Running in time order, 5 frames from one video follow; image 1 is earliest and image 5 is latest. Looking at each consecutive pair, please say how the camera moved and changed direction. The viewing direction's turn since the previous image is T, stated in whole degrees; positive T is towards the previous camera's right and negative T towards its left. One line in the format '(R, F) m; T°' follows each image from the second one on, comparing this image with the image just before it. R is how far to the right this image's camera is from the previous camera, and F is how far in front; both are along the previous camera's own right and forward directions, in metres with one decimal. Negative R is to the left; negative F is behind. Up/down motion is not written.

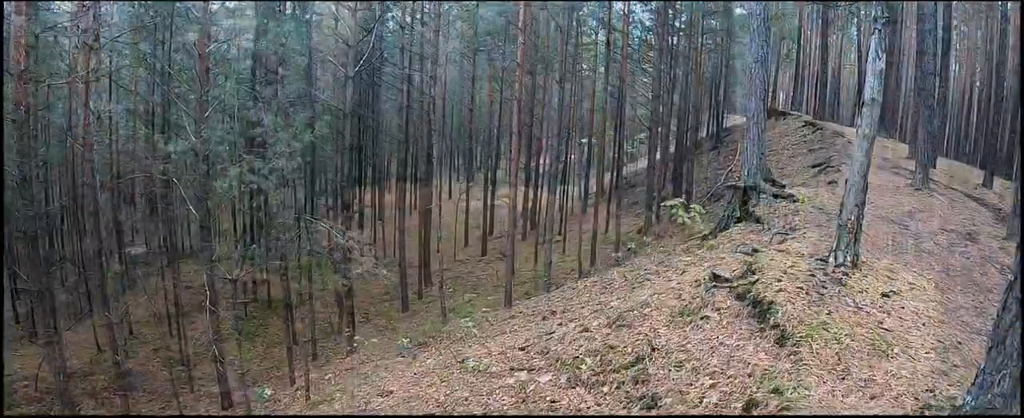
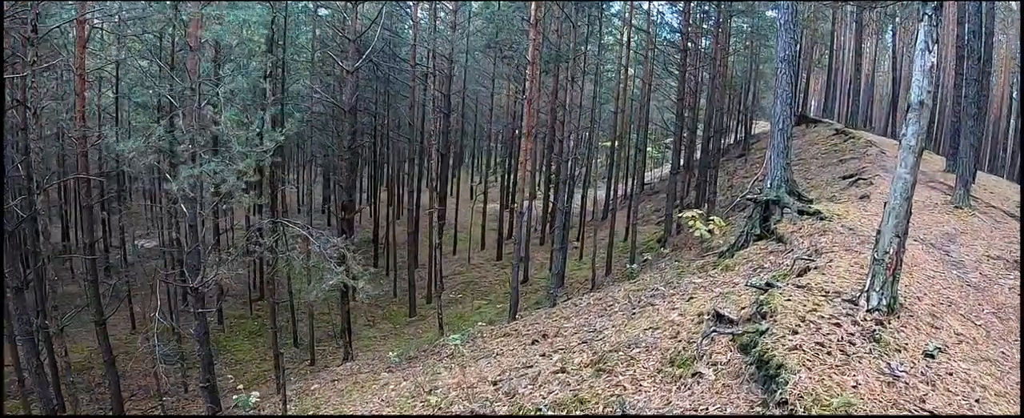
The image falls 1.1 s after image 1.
(+0.3, +0.6) m; -2°
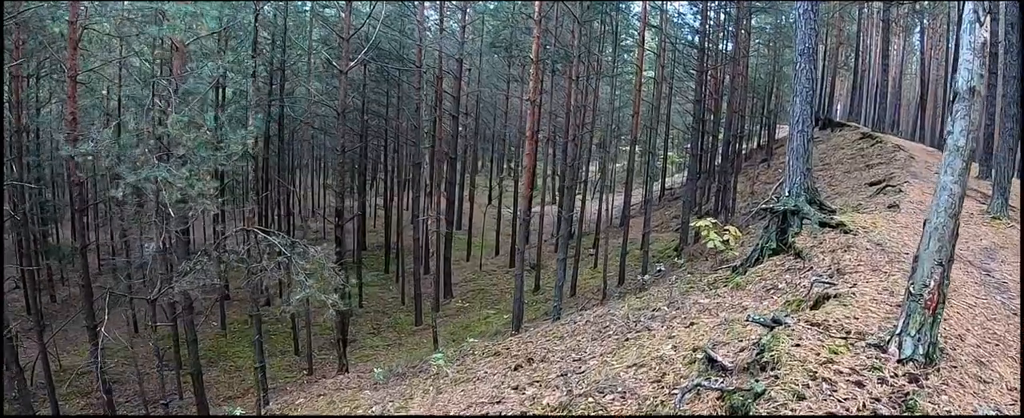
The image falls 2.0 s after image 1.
(+0.3, +0.5) m; -2°
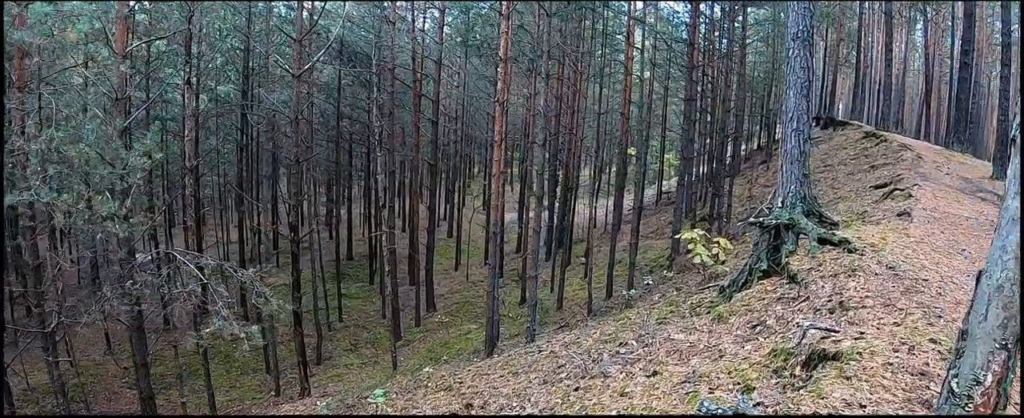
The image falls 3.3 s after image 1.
(+0.5, +0.9) m; 0°
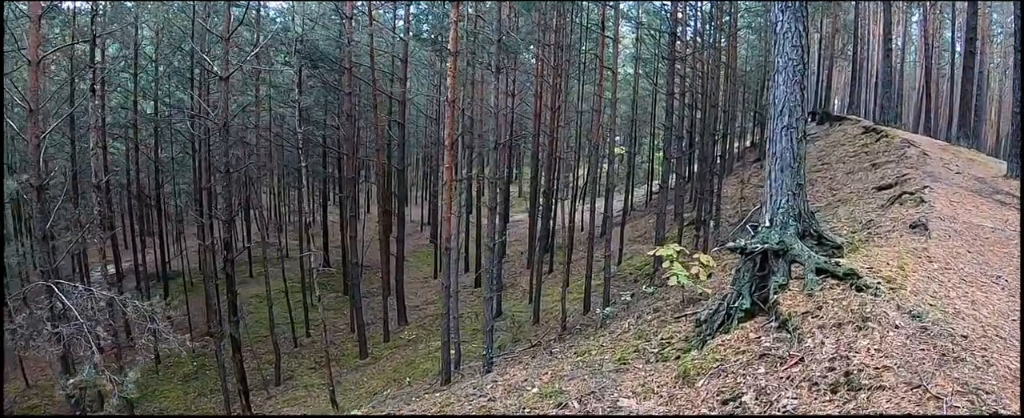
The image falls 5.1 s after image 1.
(+0.5, +1.0) m; 0°
